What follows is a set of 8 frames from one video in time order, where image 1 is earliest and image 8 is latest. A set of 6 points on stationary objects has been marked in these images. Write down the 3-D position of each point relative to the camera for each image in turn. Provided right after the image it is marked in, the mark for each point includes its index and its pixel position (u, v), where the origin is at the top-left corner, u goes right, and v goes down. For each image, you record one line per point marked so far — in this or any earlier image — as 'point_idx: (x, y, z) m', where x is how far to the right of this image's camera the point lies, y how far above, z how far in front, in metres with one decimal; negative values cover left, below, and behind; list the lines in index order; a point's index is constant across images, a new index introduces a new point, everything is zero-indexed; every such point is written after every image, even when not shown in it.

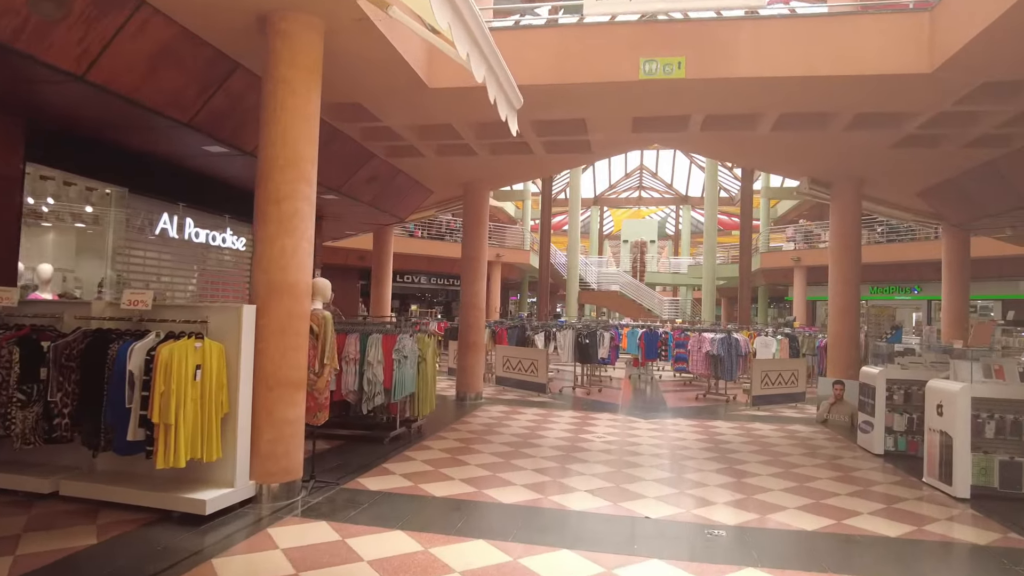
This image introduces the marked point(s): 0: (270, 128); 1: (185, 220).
0: (-1.6, +1.1, +4.3) m
1: (-3.7, +0.8, +7.4) m
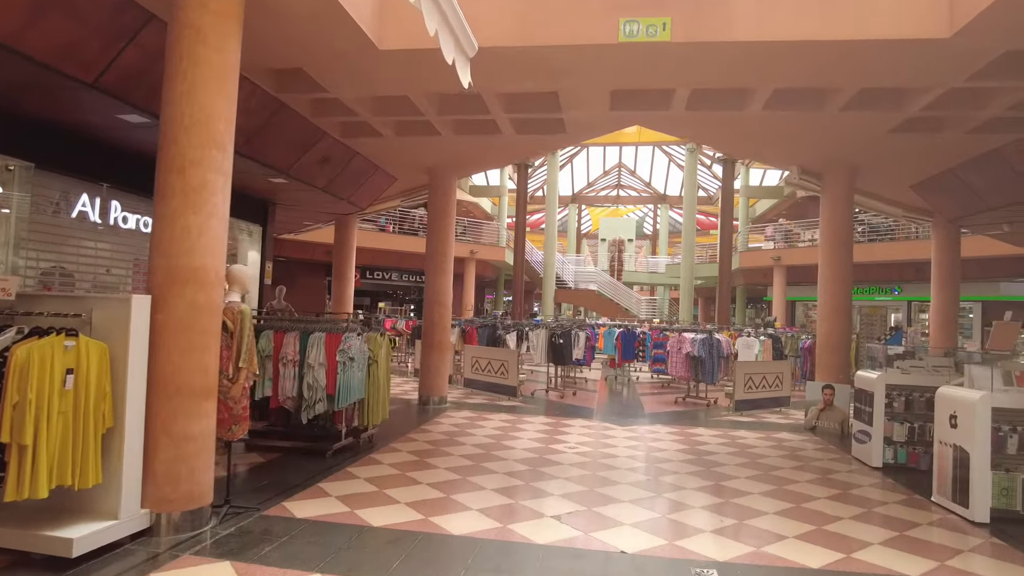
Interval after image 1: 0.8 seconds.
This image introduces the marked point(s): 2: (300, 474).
0: (-1.9, +1.1, +3.6) m
1: (-4.1, +0.9, +6.6) m
2: (-1.7, -1.5, +5.1) m
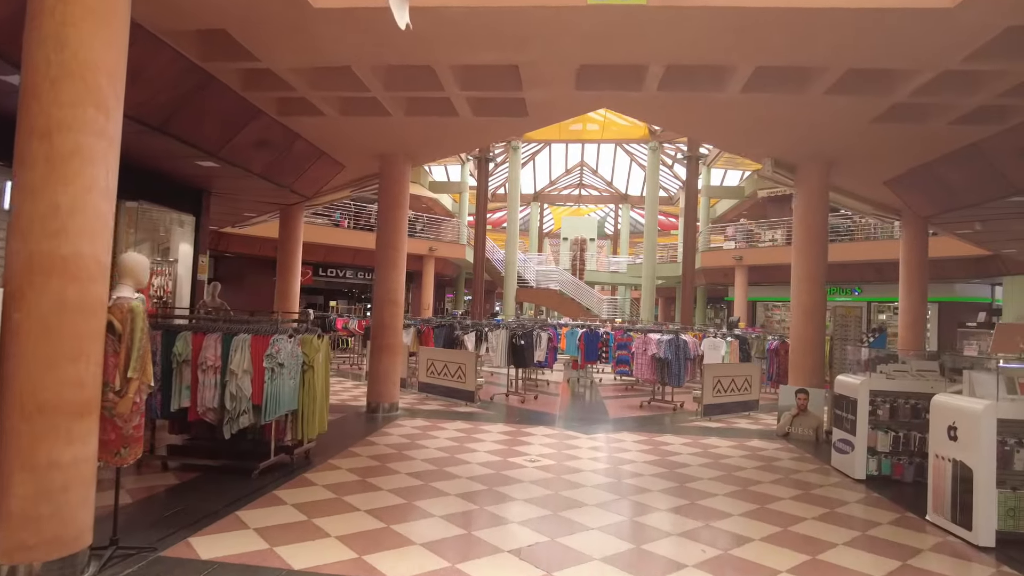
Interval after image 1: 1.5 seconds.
0: (-2.1, +1.2, +2.9) m
1: (-4.5, +0.9, +5.7) m
2: (-2.0, -1.4, +4.4) m
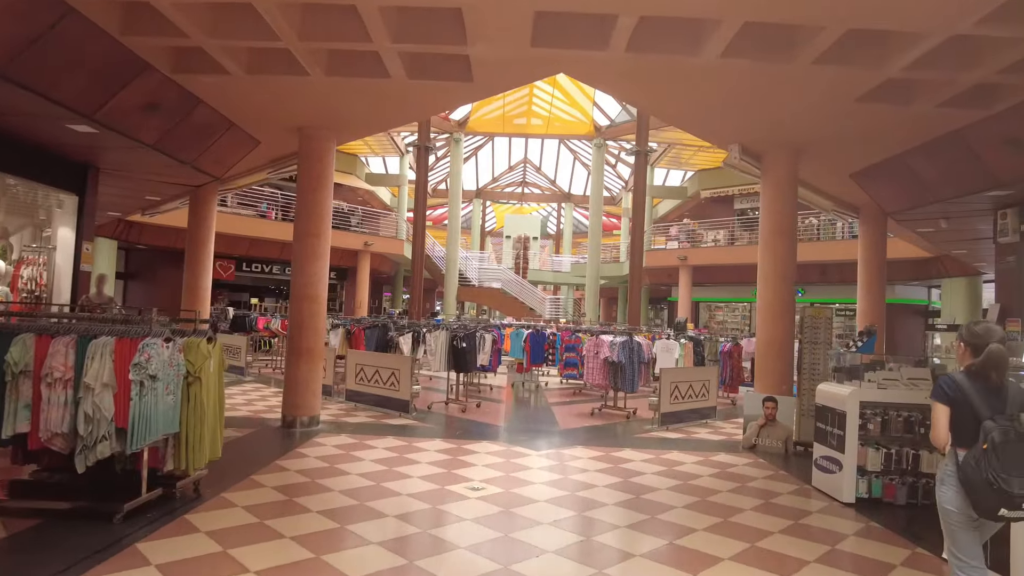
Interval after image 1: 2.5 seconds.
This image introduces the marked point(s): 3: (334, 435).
0: (-2.2, +1.2, +1.8) m
1: (-4.9, +1.0, +4.4) m
2: (-2.3, -1.4, +3.3) m
3: (-1.9, -1.6, +6.9) m
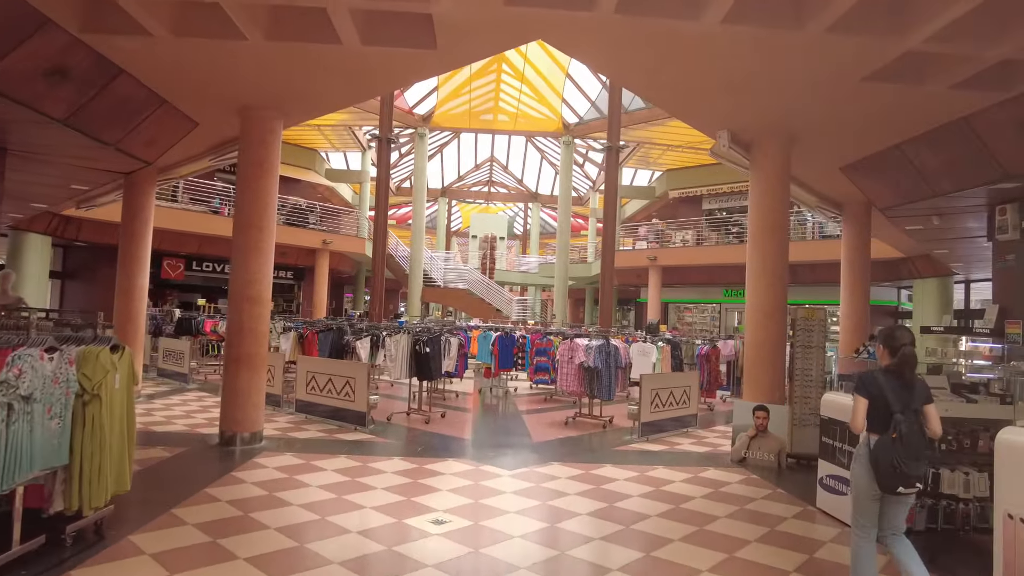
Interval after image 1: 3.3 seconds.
0: (-2.3, +1.2, +1.0) m
1: (-5.0, +1.0, +3.5) m
2: (-2.4, -1.4, +2.5) m
3: (-2.2, -1.5, +6.1) m
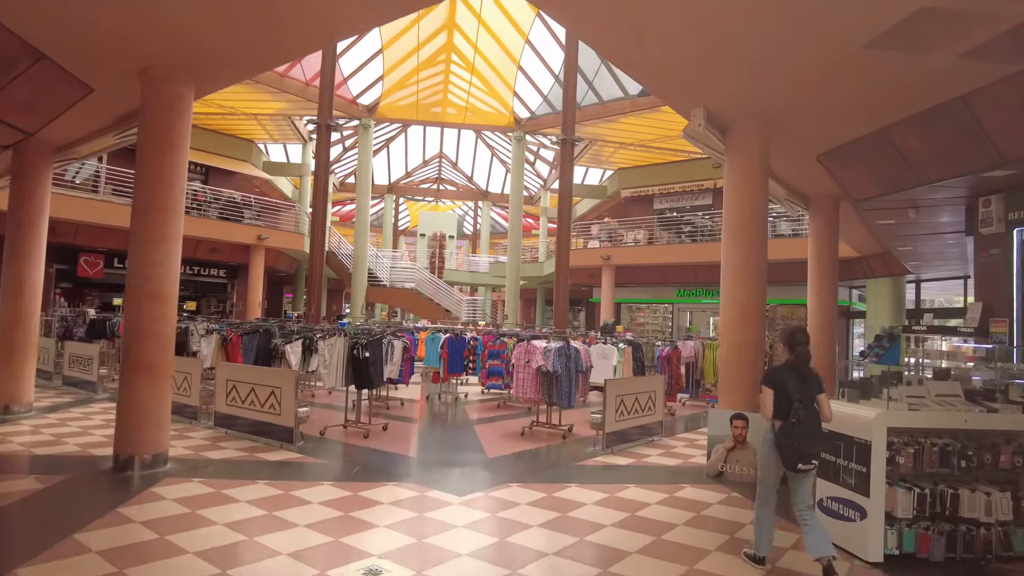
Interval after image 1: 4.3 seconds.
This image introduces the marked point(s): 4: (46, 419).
0: (-2.2, +1.3, 0.0) m
1: (-5.2, +1.1, +2.3) m
2: (-2.5, -1.3, +1.6) m
3: (-2.6, -1.5, +5.2) m
4: (-5.4, -1.5, +7.5) m
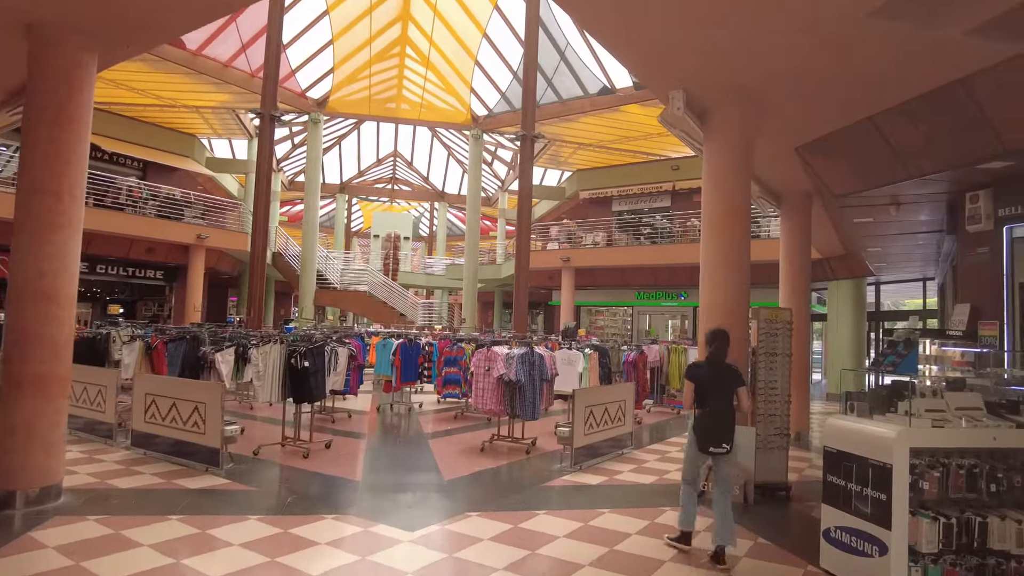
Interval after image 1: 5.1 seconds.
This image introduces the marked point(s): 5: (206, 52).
0: (-2.2, +1.3, -0.8) m
1: (-5.3, +1.1, +1.3) m
2: (-2.6, -1.3, +0.7) m
3: (-2.9, -1.5, +4.3) m
4: (-5.8, -1.5, +6.5) m
5: (-8.0, +6.2, +17.0) m
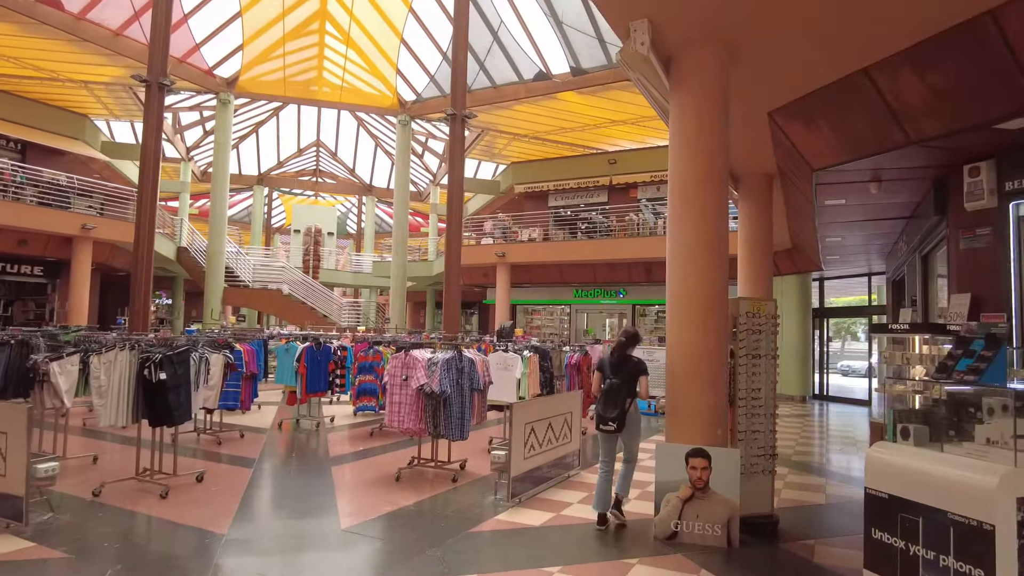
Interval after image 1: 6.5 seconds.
0: (-2.1, +1.4, -2.2) m
1: (-5.4, +1.2, -0.4) m
2: (-2.6, -1.2, -0.8) m
3: (-3.2, -1.4, +2.8) m
4: (-6.4, -1.5, +4.7) m
5: (-9.7, +6.2, +14.9) m
